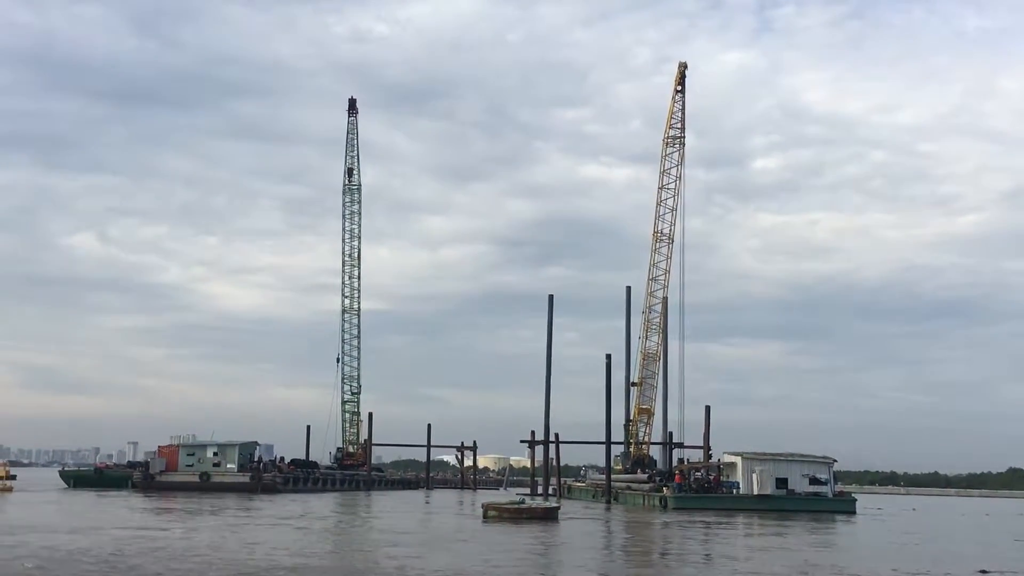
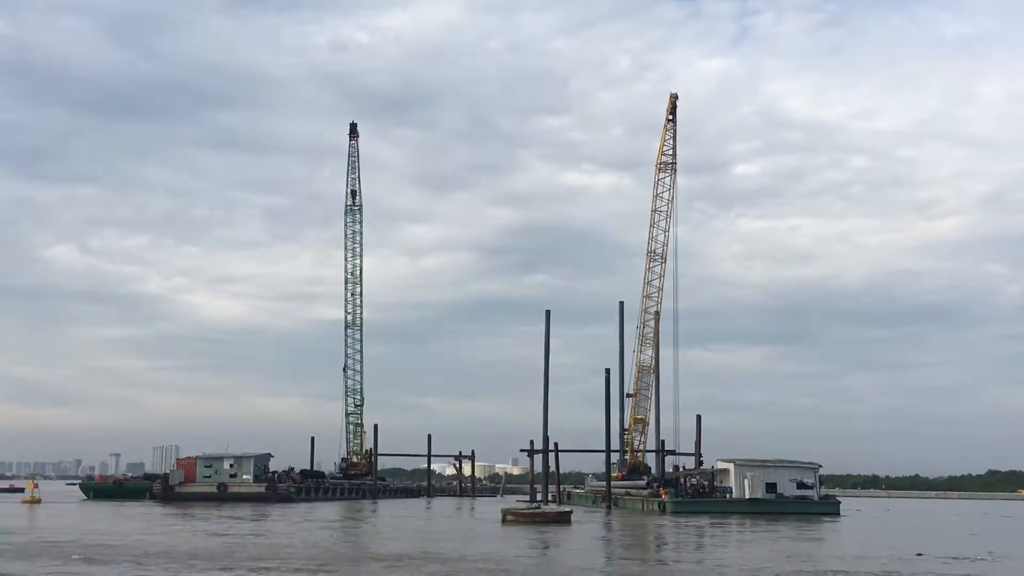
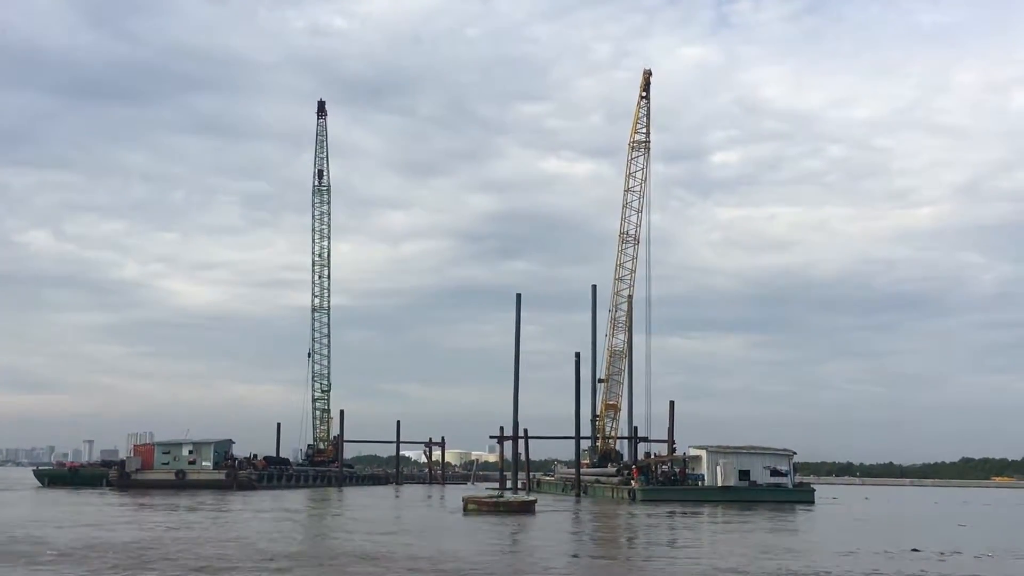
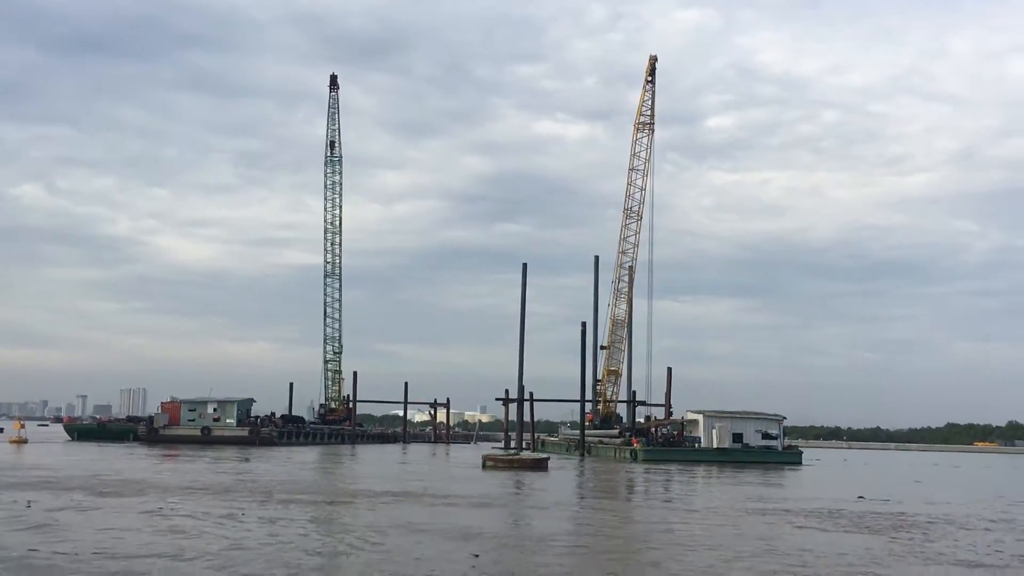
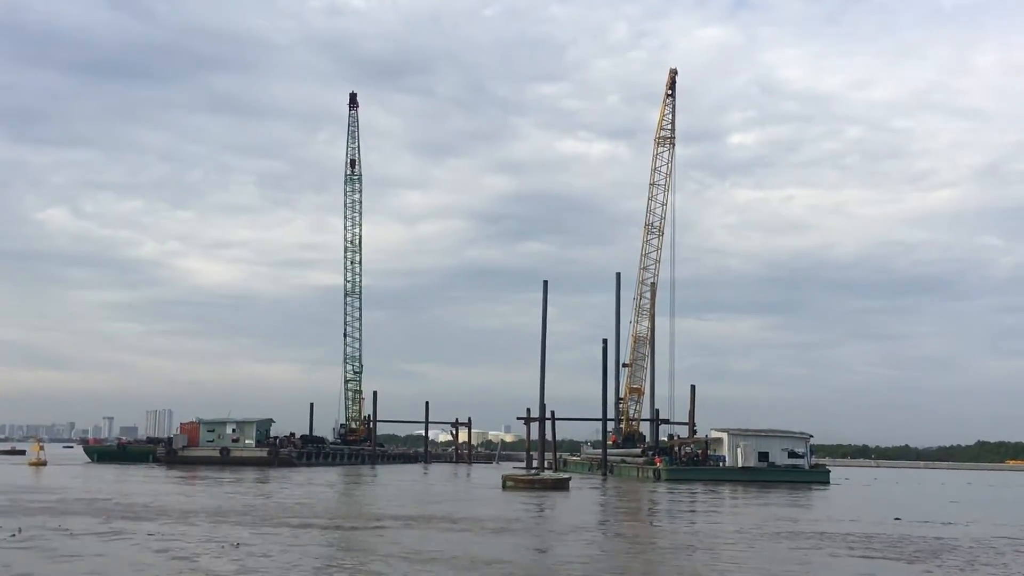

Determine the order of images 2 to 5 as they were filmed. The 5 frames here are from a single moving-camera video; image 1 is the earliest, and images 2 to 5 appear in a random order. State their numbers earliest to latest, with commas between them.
3, 2, 5, 4
